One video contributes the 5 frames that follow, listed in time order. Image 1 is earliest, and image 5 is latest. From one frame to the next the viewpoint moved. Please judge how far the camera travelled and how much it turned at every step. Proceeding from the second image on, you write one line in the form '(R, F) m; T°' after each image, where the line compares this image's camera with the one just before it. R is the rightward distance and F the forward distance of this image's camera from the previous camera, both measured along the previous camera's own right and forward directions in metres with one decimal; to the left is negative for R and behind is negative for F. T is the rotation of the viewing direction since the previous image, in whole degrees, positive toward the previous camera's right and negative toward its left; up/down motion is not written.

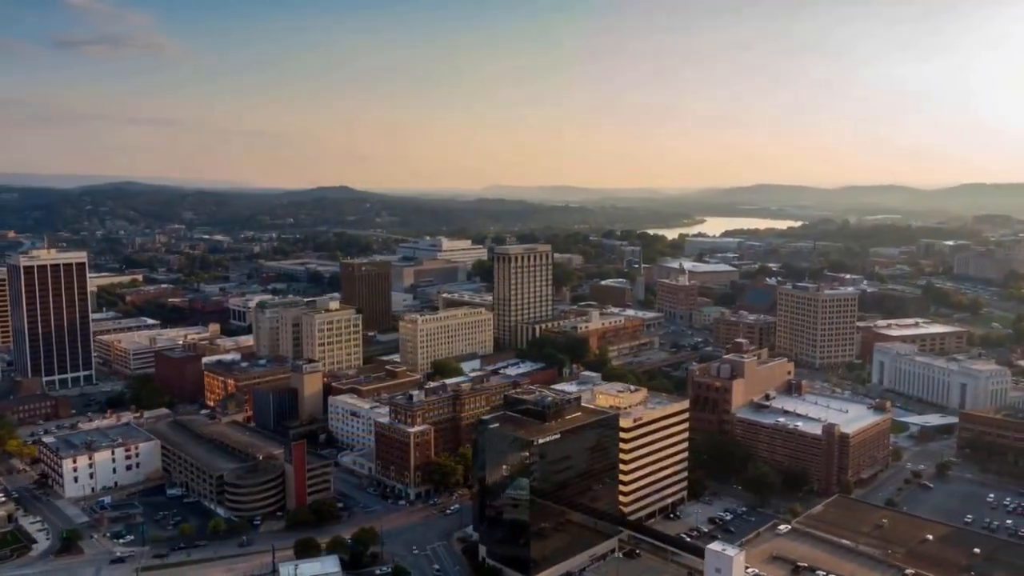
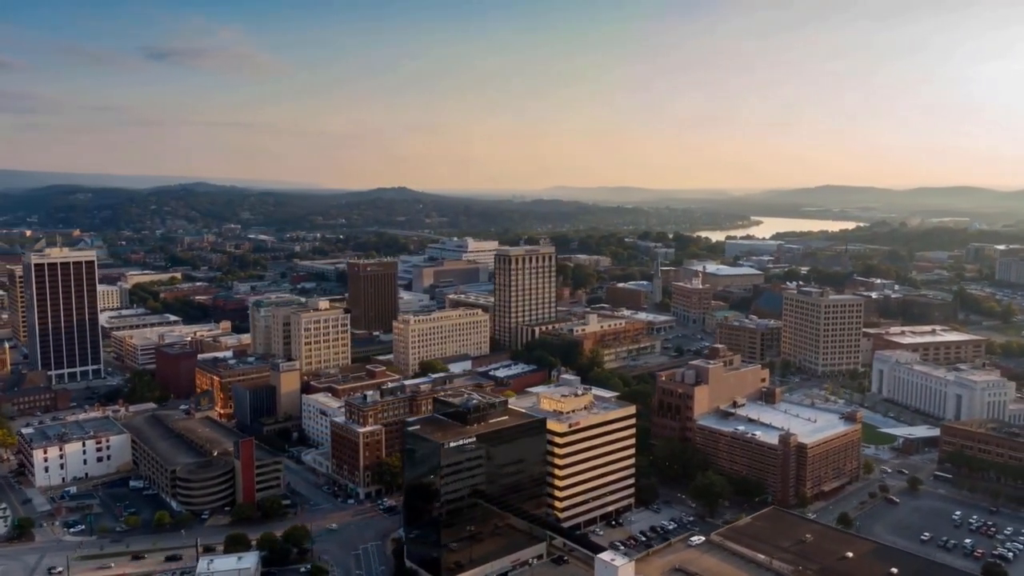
(+4.7, +0.3) m; -4°
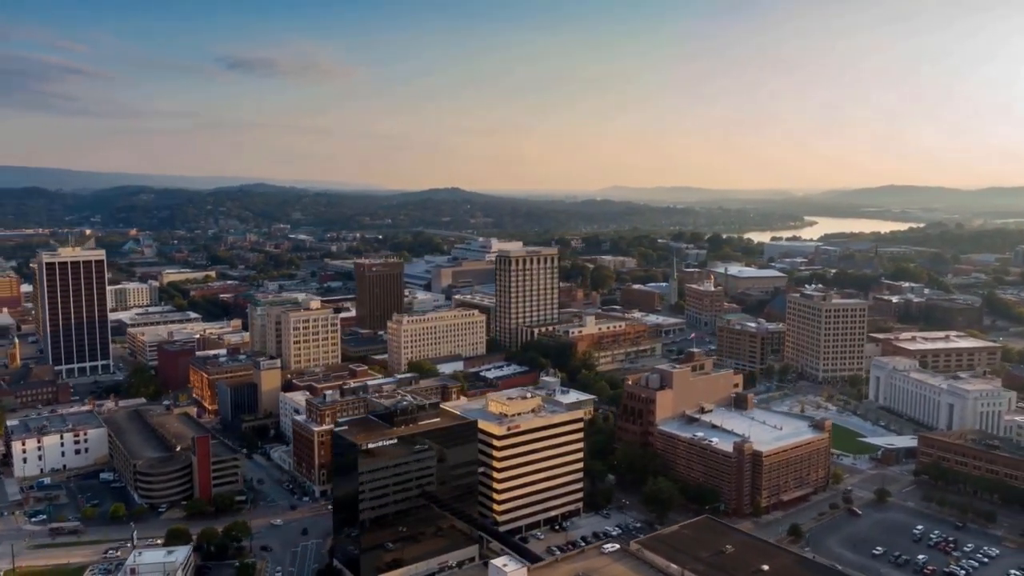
(+4.3, +0.3) m; -4°
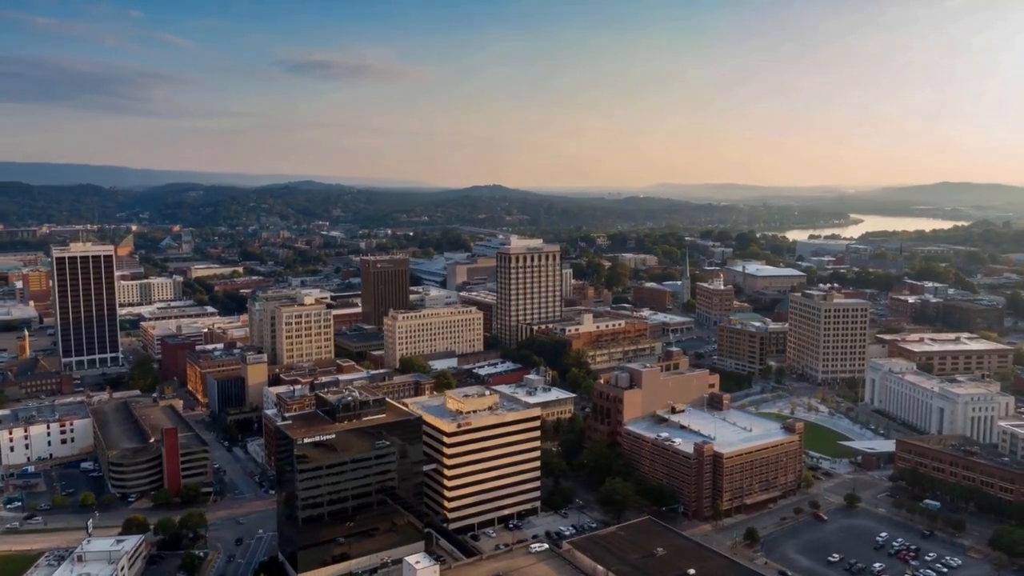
(+3.5, +0.2) m; -3°
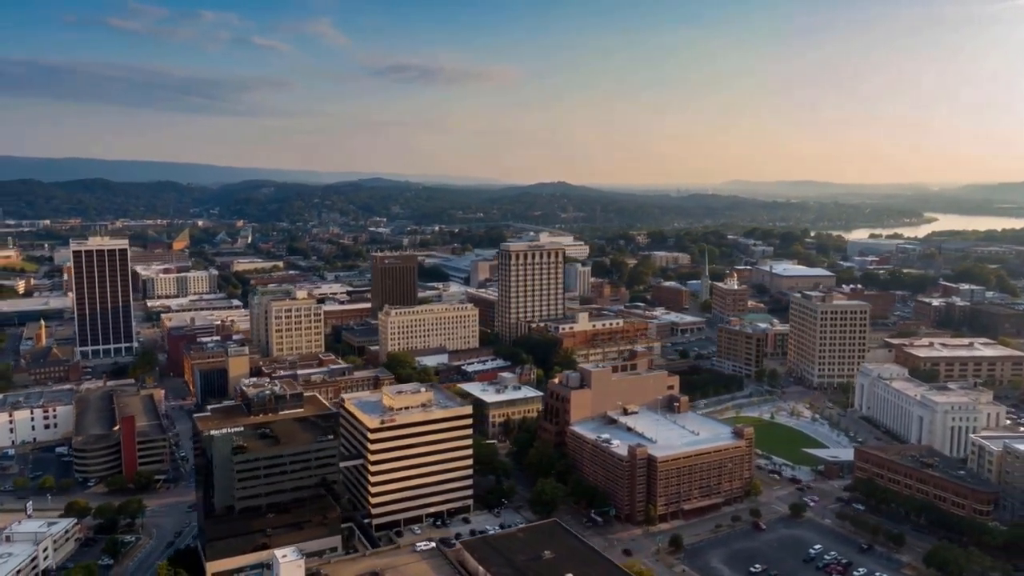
(+5.3, +0.4) m; -5°
